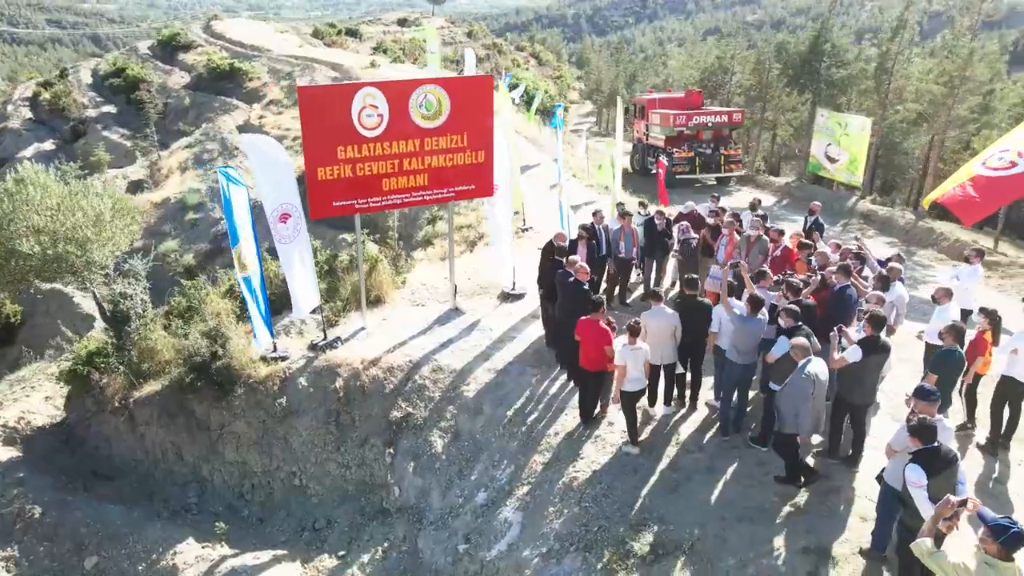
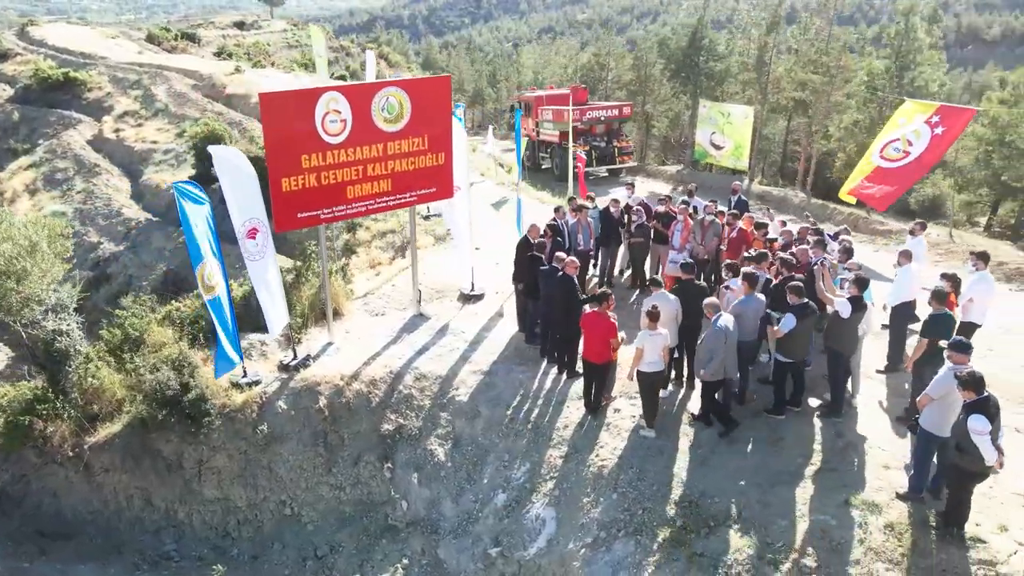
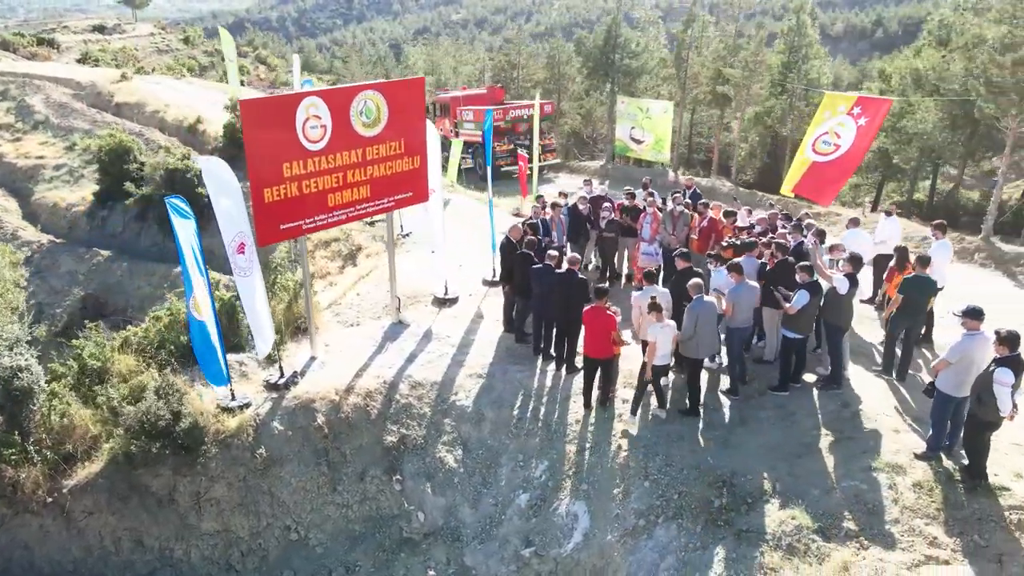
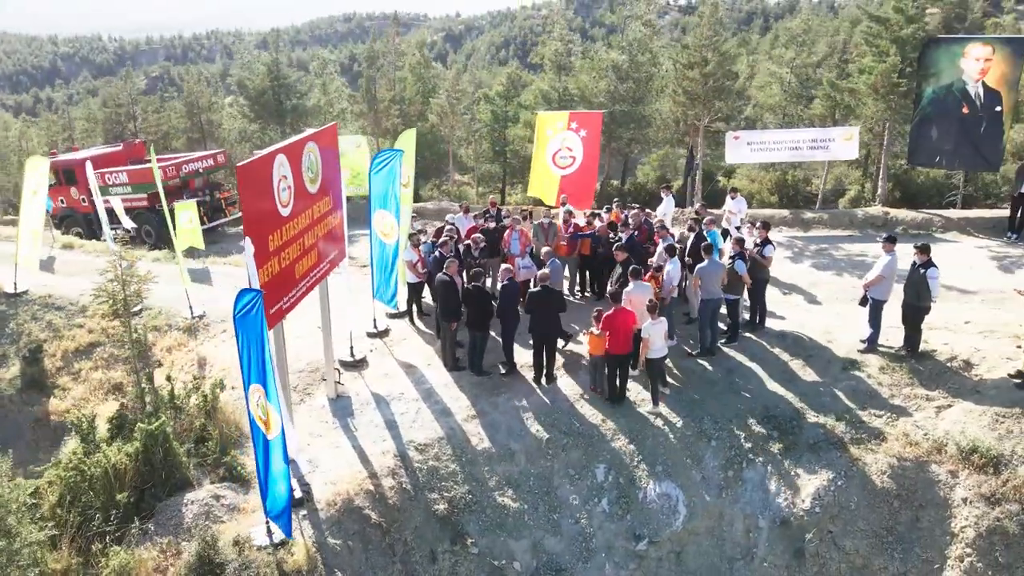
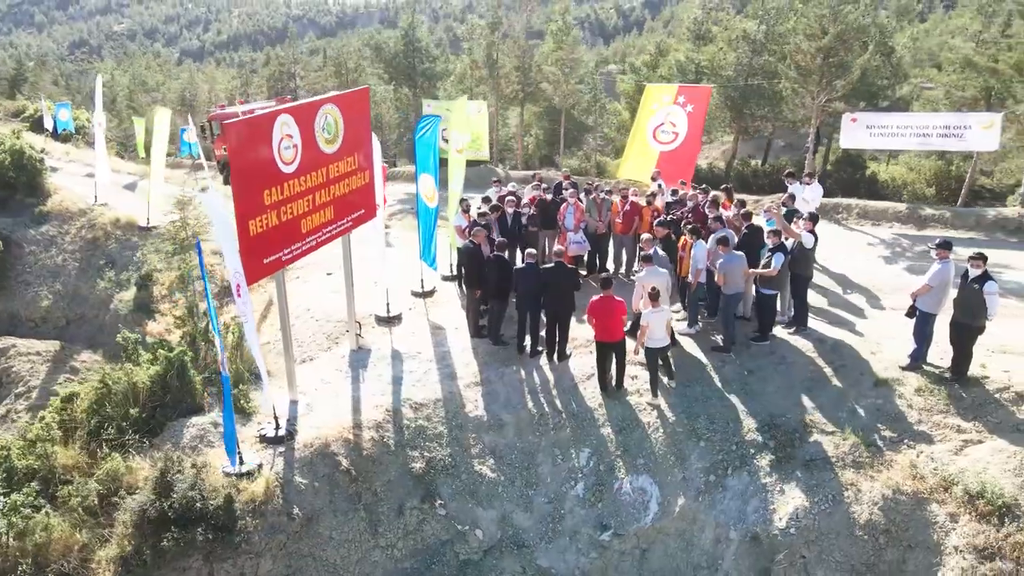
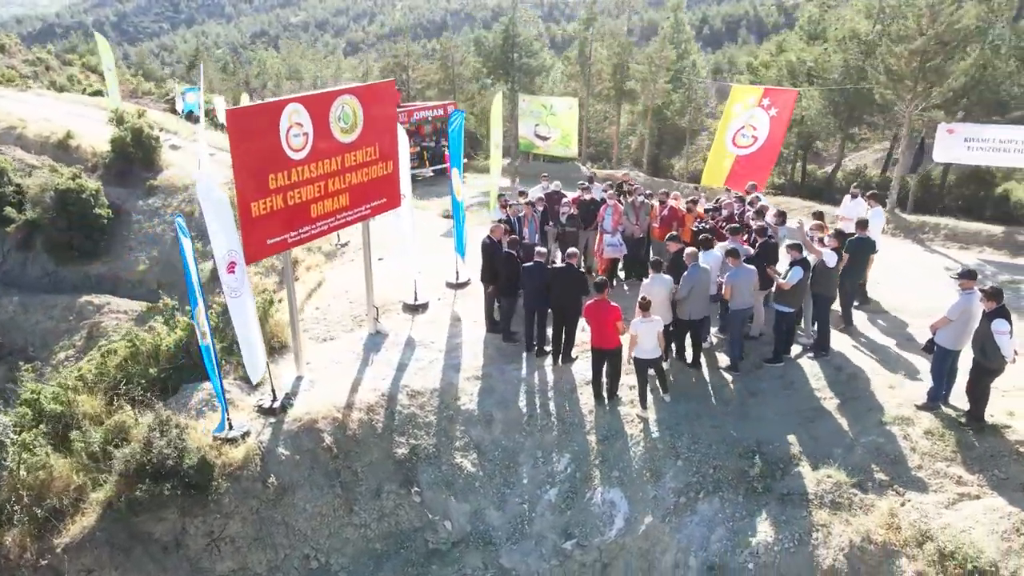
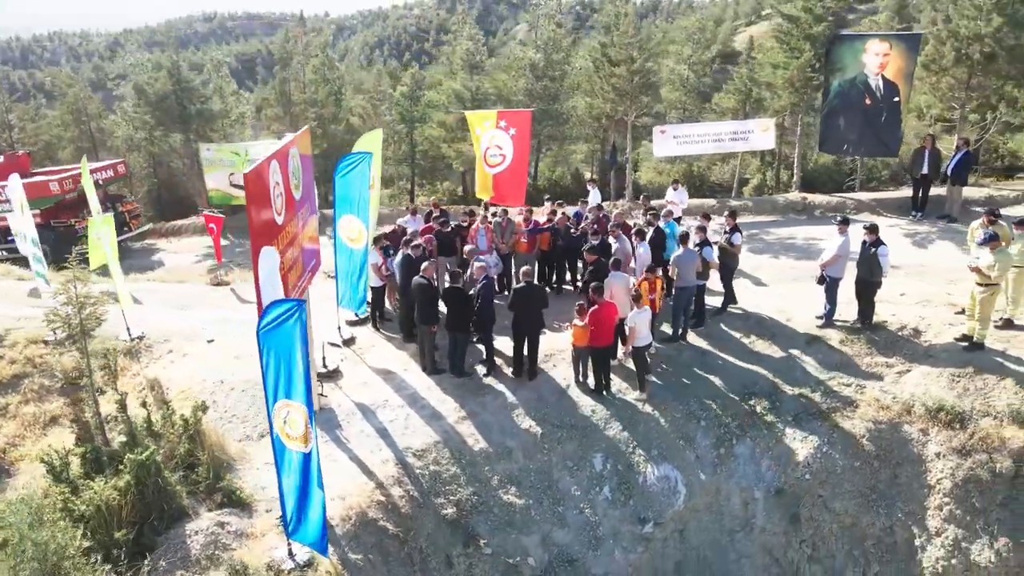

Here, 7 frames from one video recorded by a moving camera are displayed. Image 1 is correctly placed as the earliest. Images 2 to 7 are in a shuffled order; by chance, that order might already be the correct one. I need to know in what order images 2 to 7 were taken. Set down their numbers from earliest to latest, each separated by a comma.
2, 3, 6, 5, 4, 7
